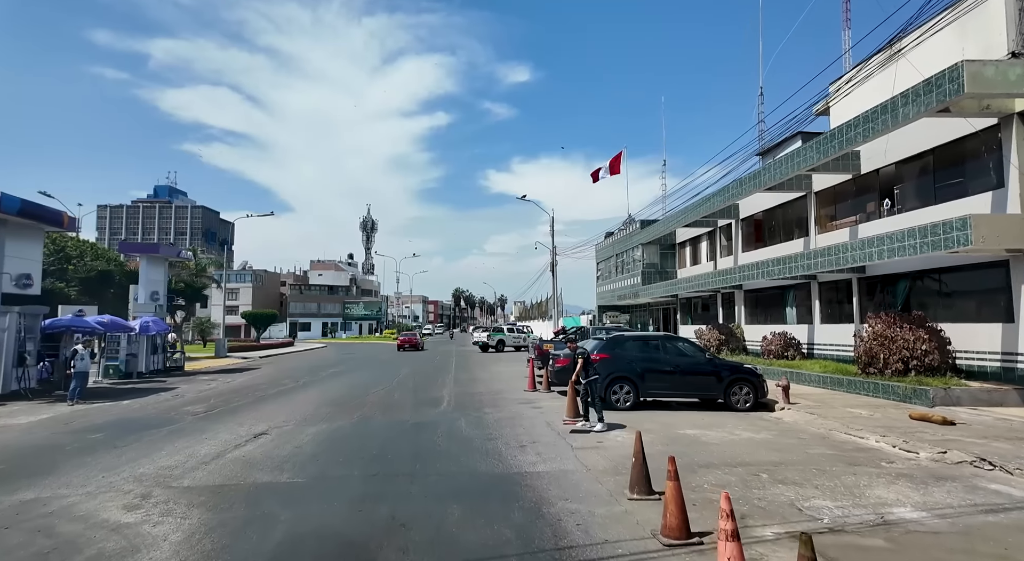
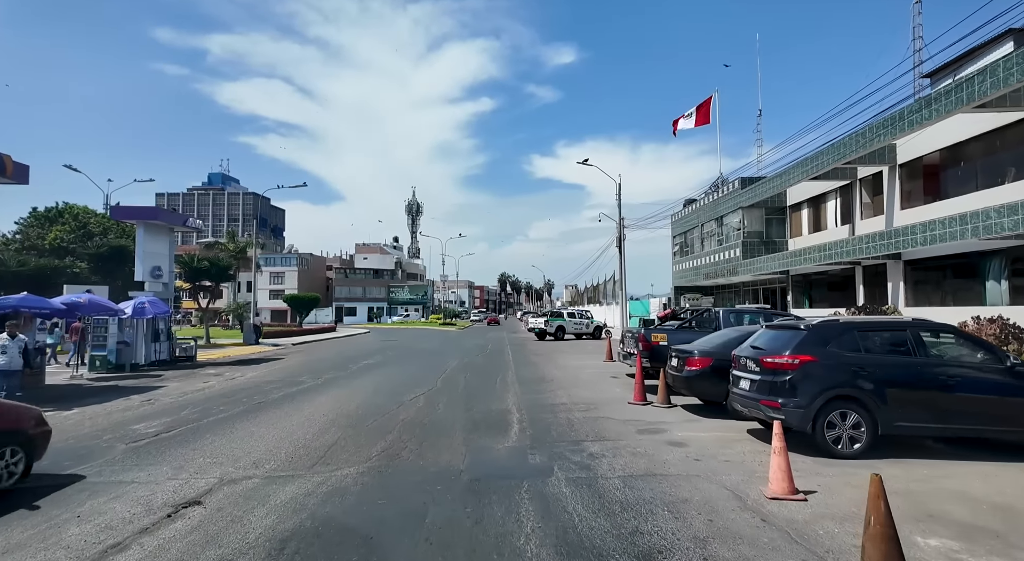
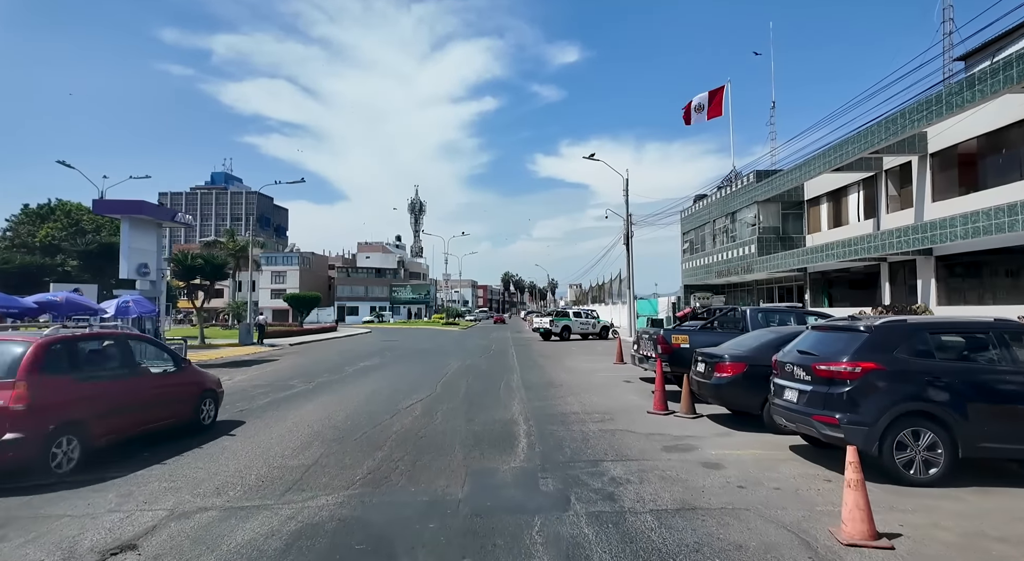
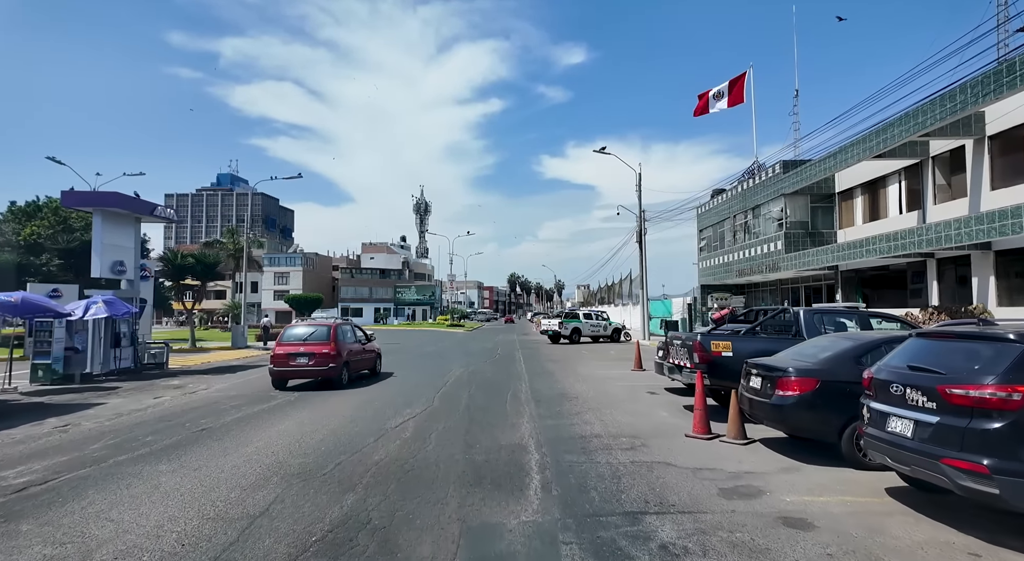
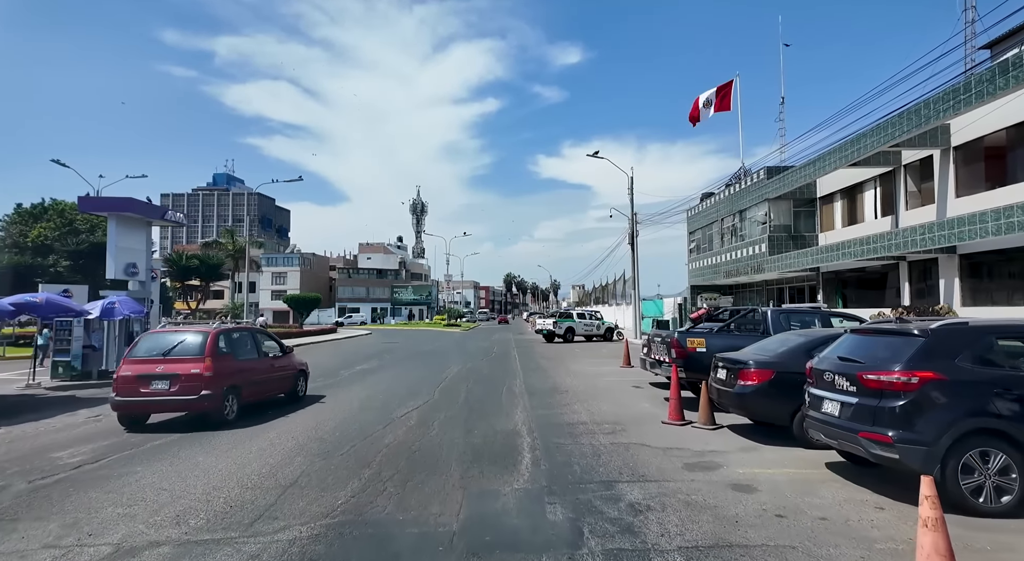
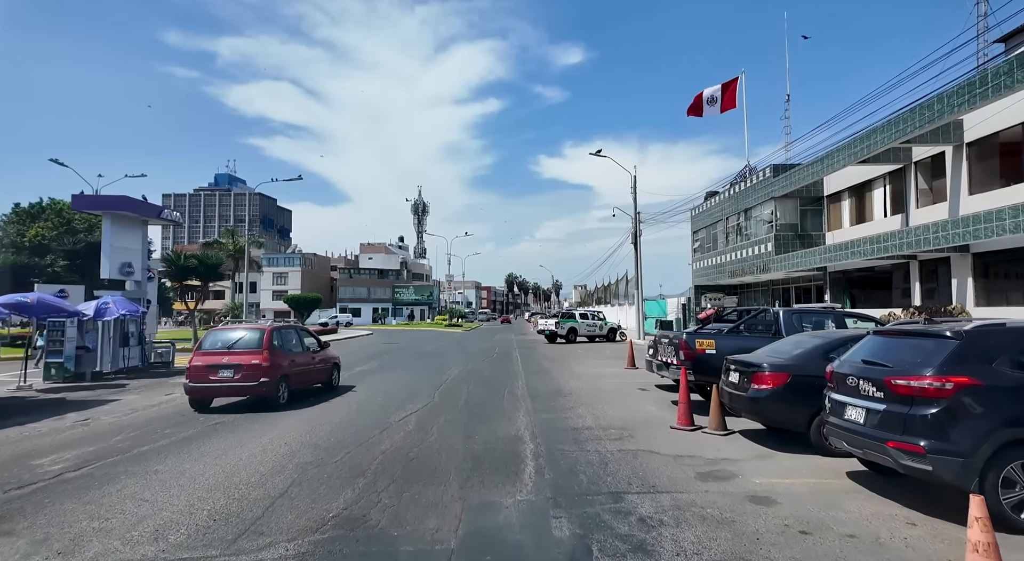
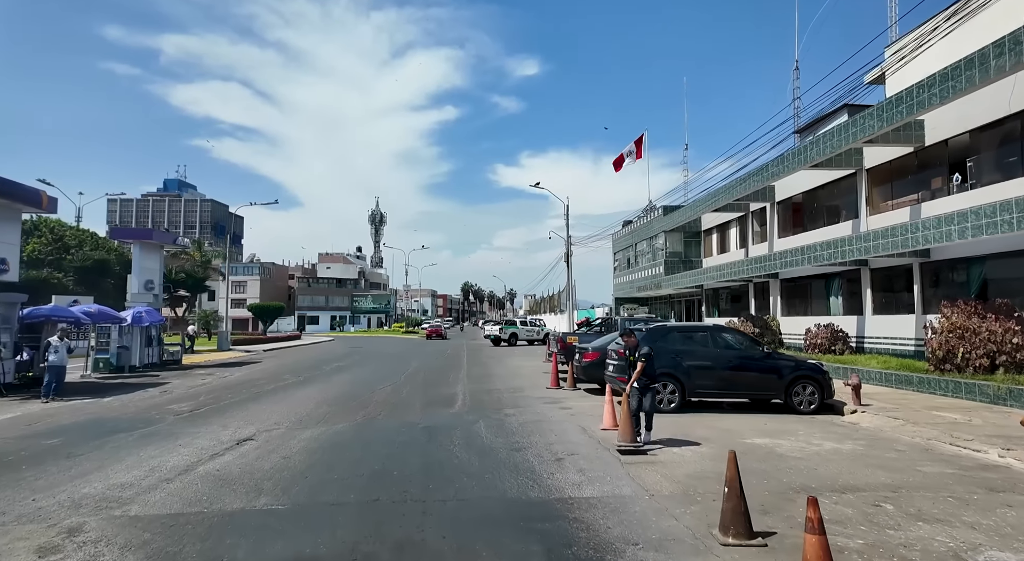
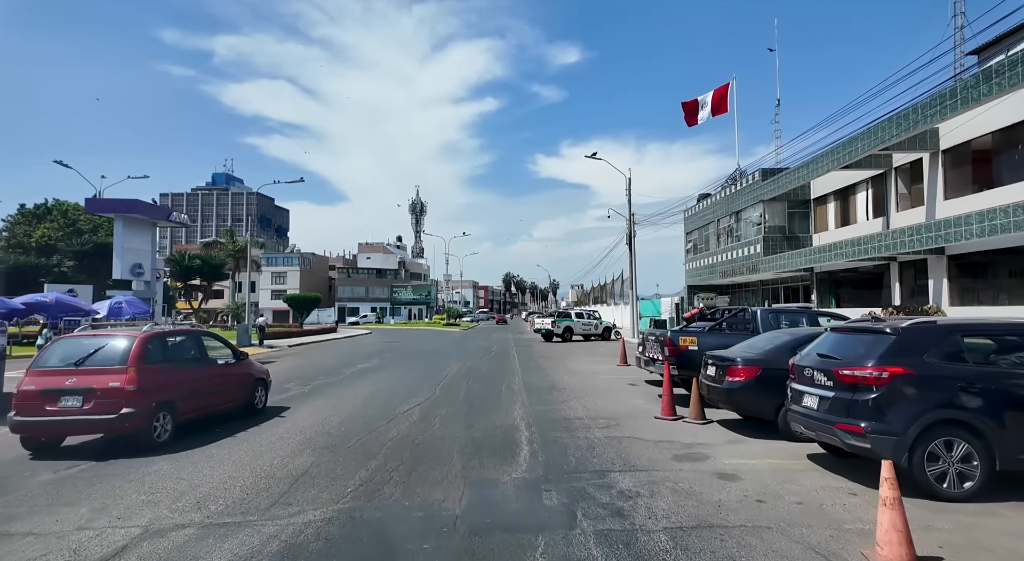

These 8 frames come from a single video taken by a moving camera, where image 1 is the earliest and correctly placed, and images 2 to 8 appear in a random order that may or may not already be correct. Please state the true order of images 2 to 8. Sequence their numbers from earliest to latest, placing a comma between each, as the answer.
7, 2, 3, 8, 5, 6, 4
